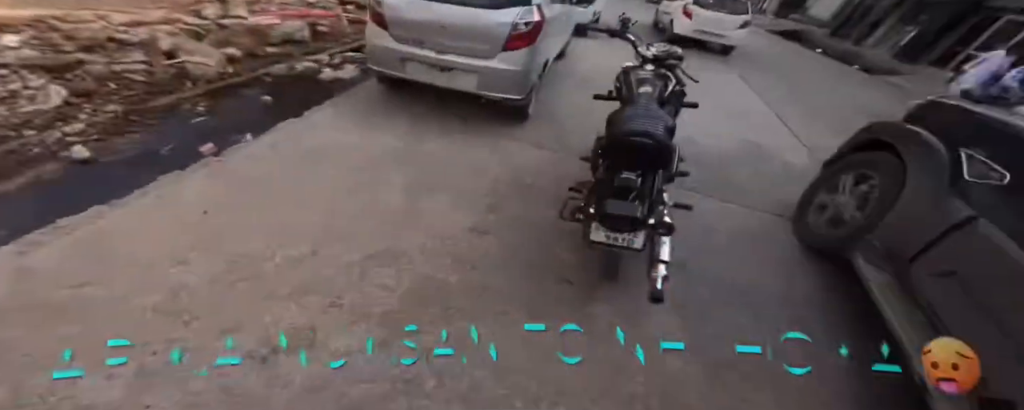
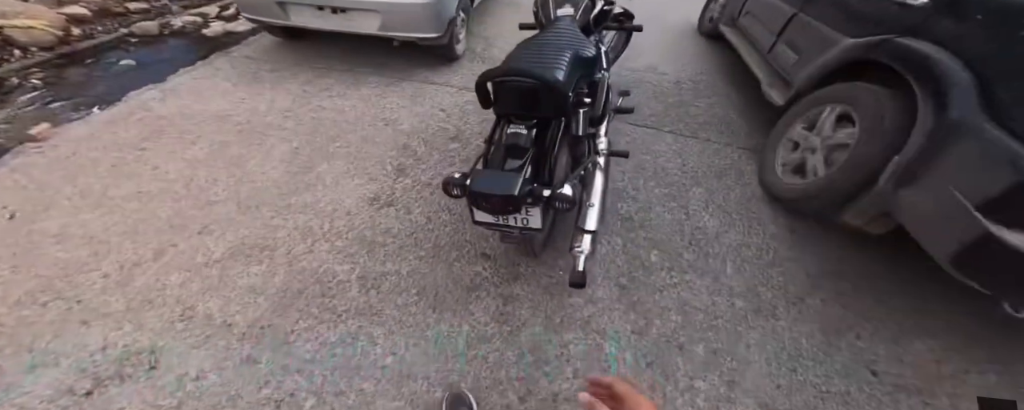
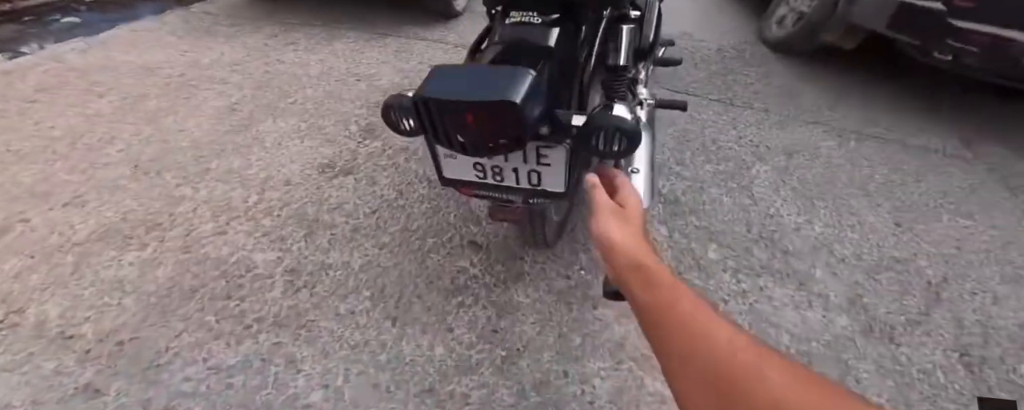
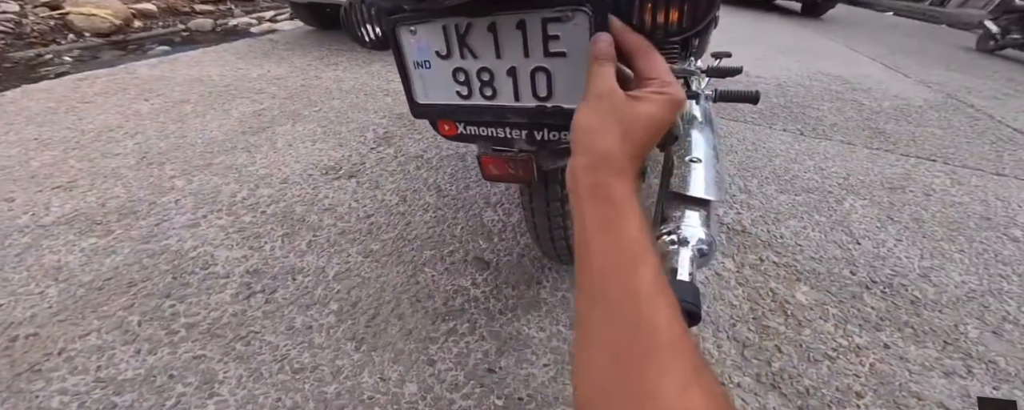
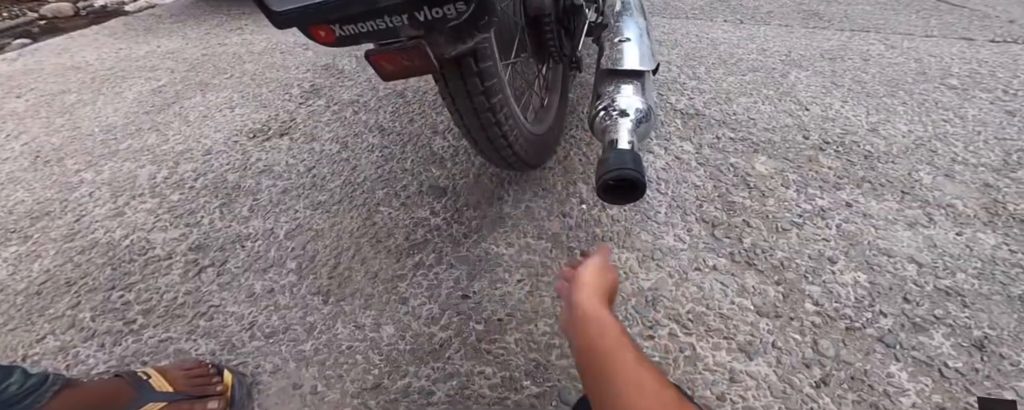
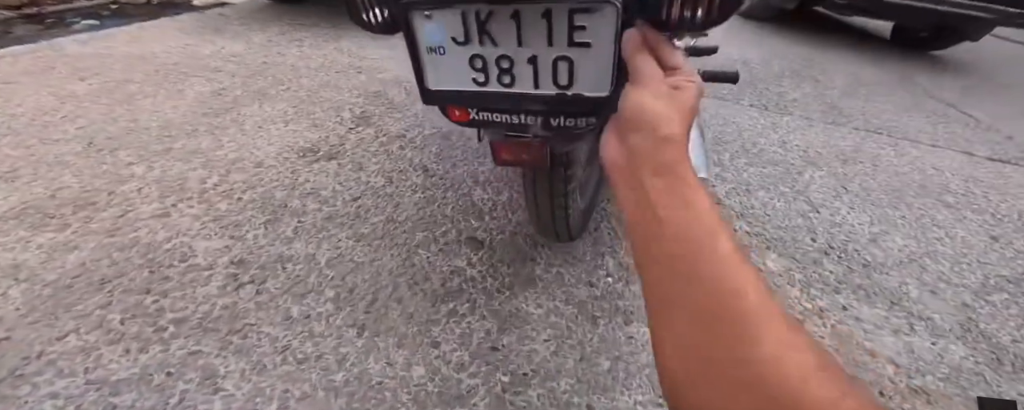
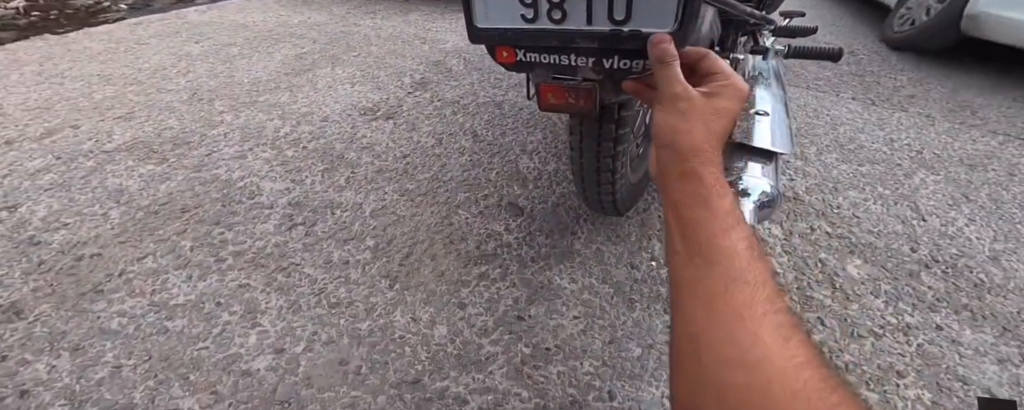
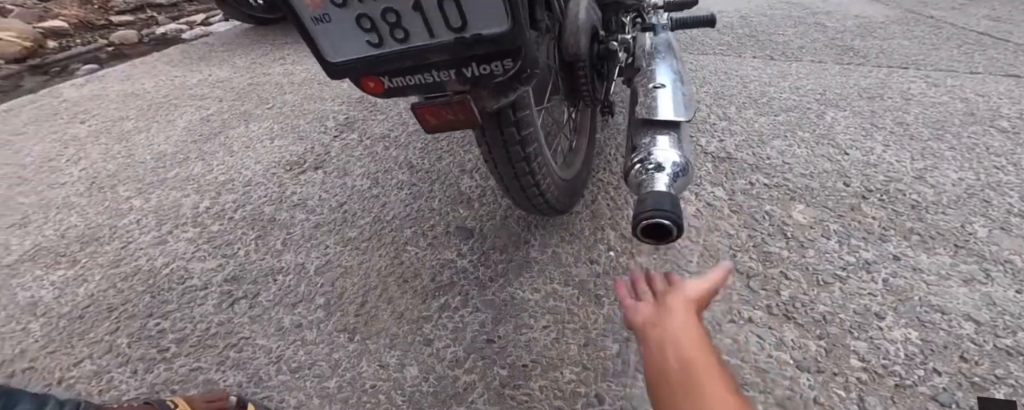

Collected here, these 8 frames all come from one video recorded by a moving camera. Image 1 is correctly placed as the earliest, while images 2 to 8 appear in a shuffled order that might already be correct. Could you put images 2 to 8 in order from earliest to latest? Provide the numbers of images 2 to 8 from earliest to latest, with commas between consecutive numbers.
2, 3, 6, 4, 7, 5, 8
